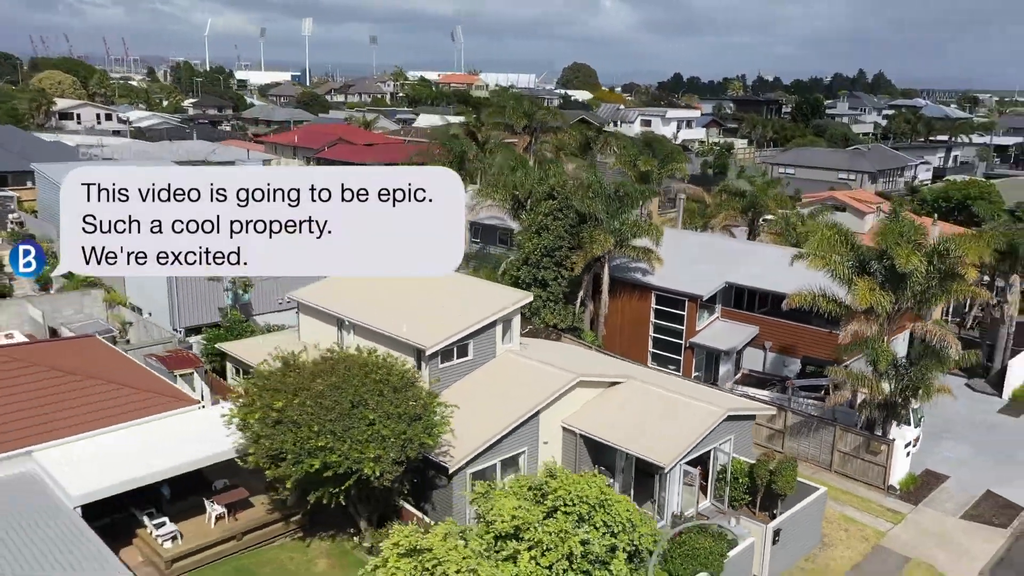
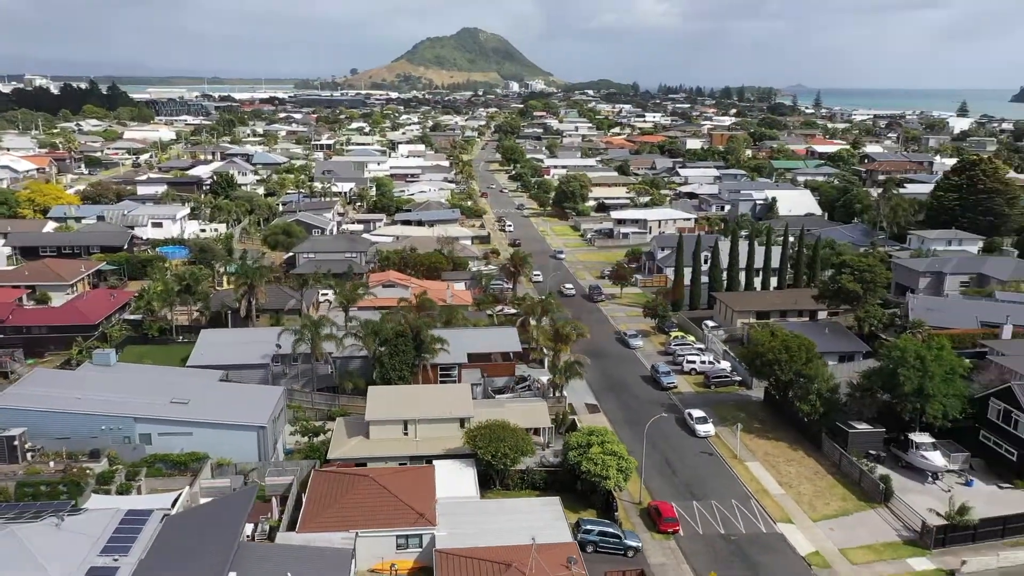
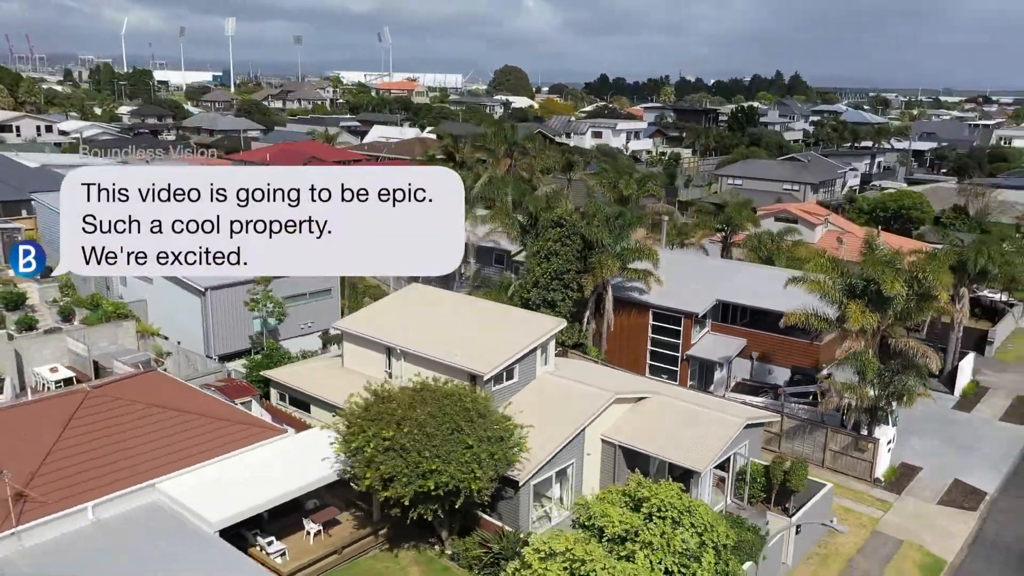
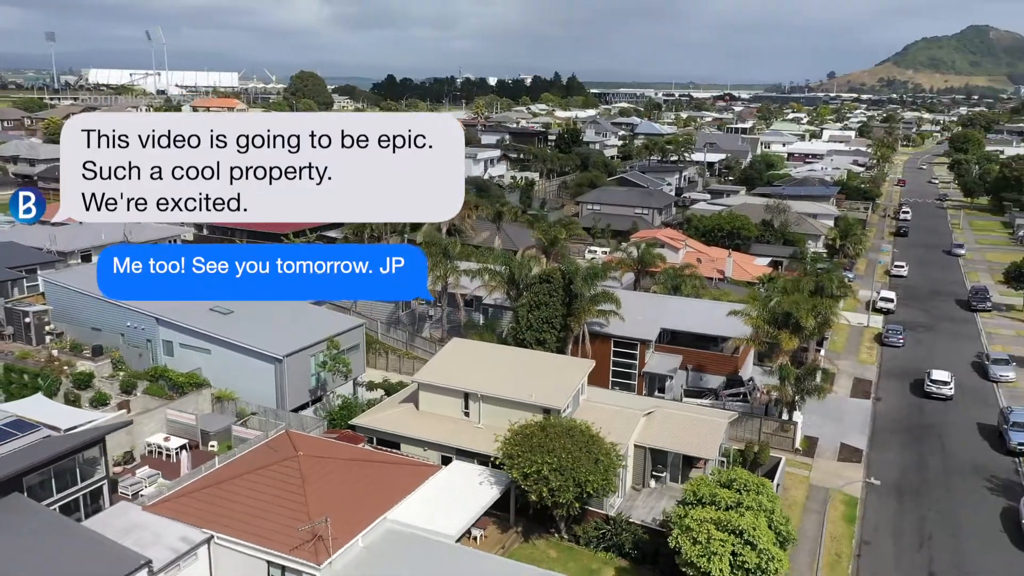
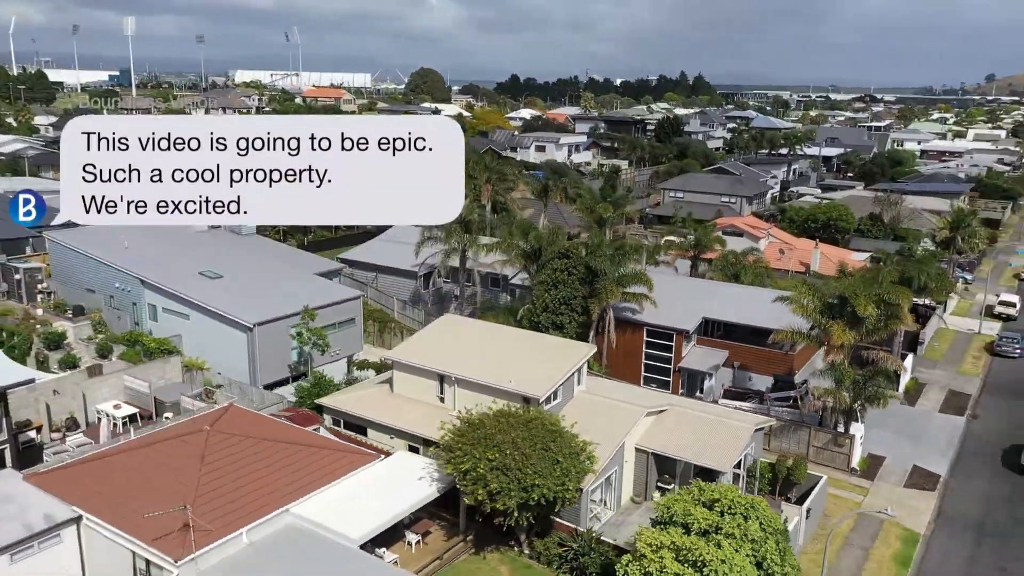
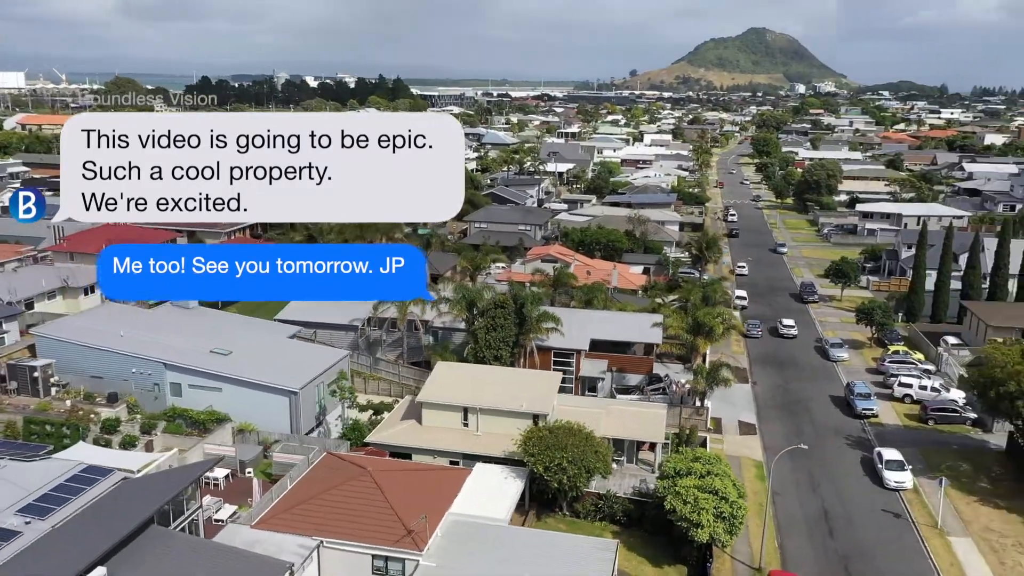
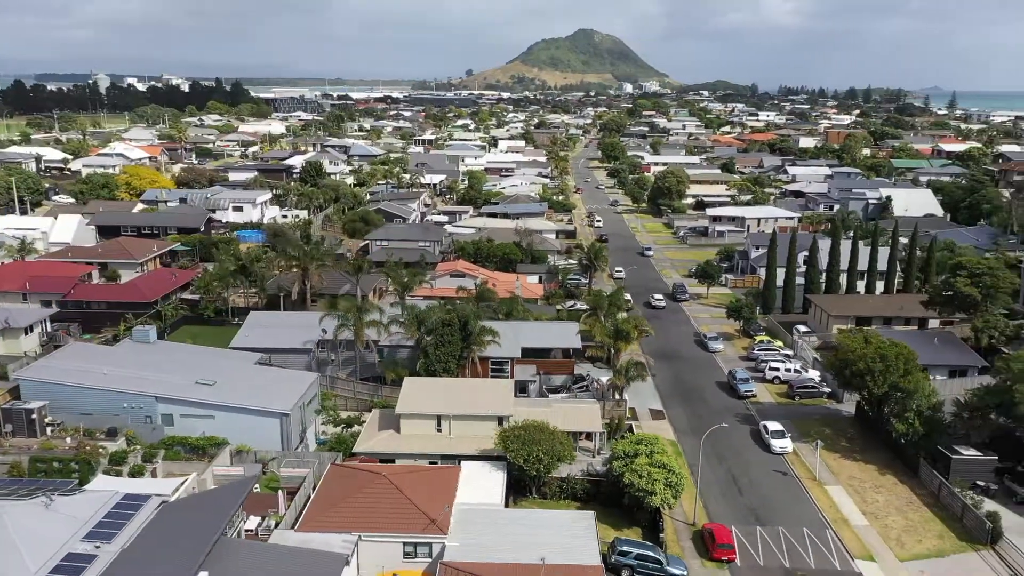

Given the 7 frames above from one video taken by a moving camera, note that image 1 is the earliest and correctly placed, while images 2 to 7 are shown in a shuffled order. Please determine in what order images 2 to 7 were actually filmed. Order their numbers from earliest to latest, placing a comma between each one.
3, 5, 4, 6, 7, 2
